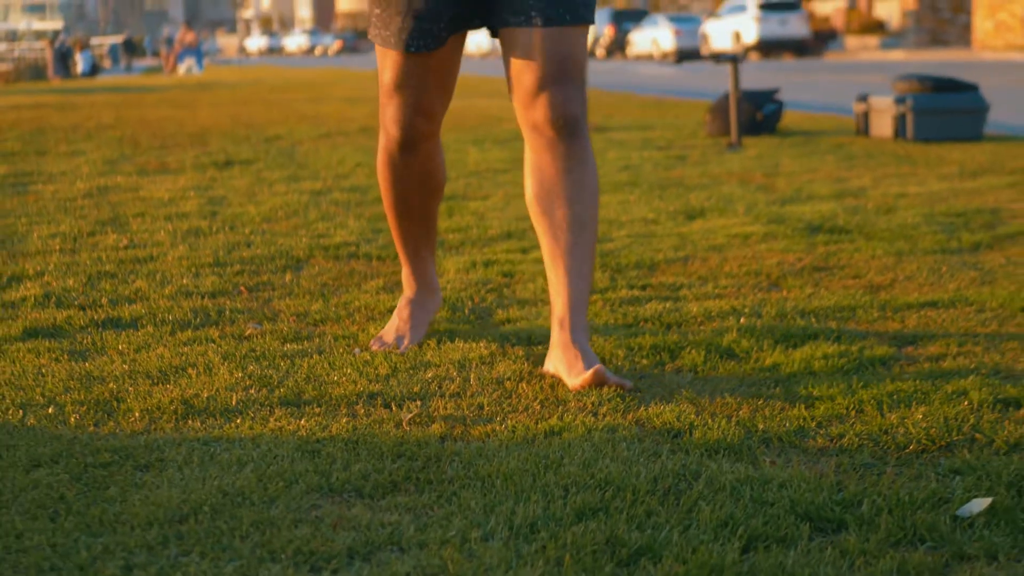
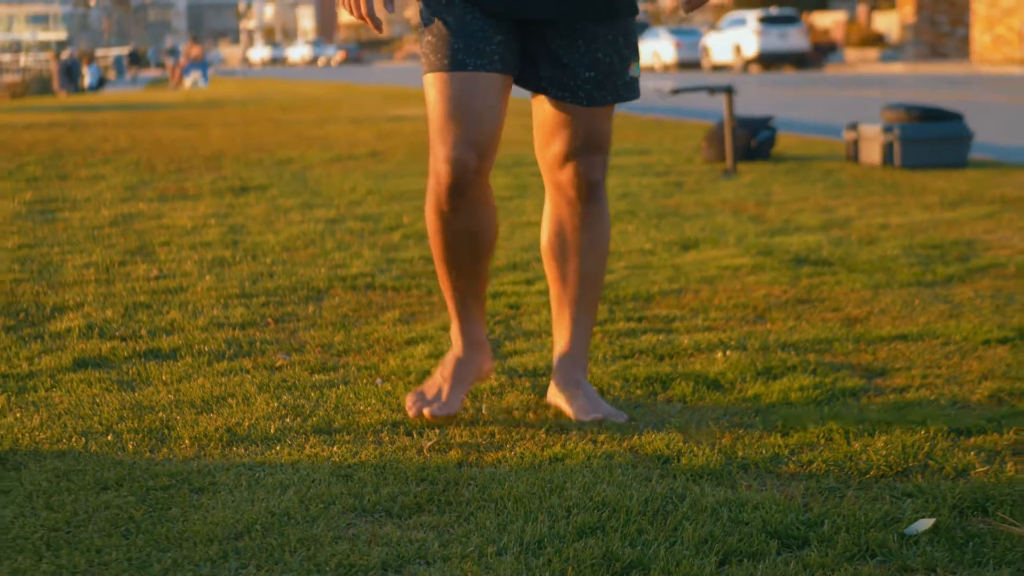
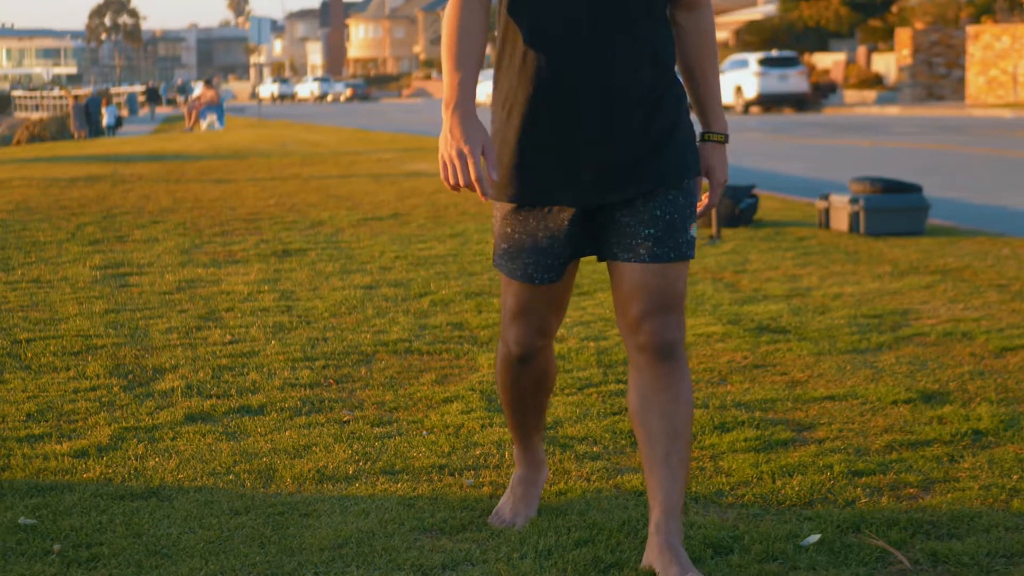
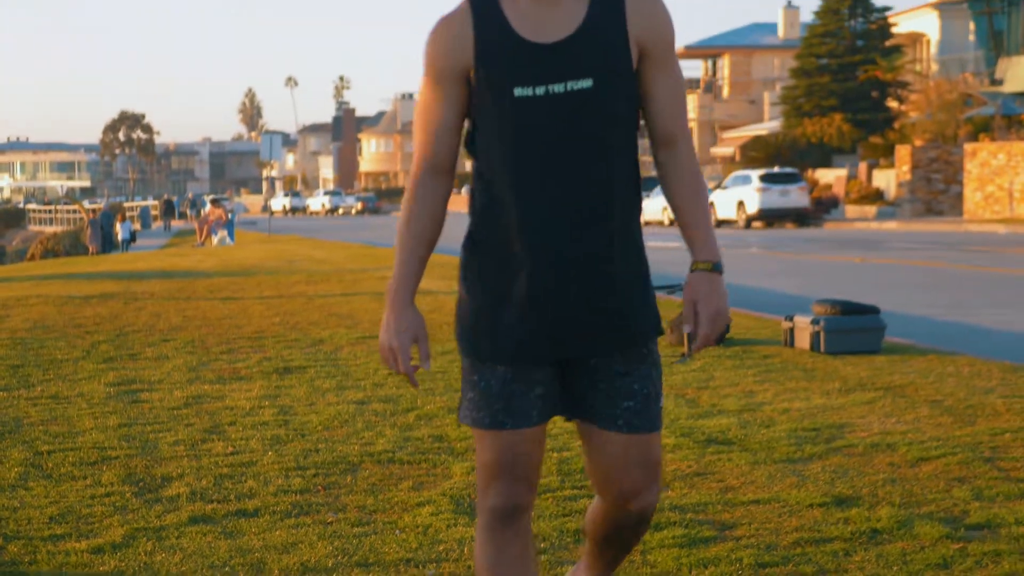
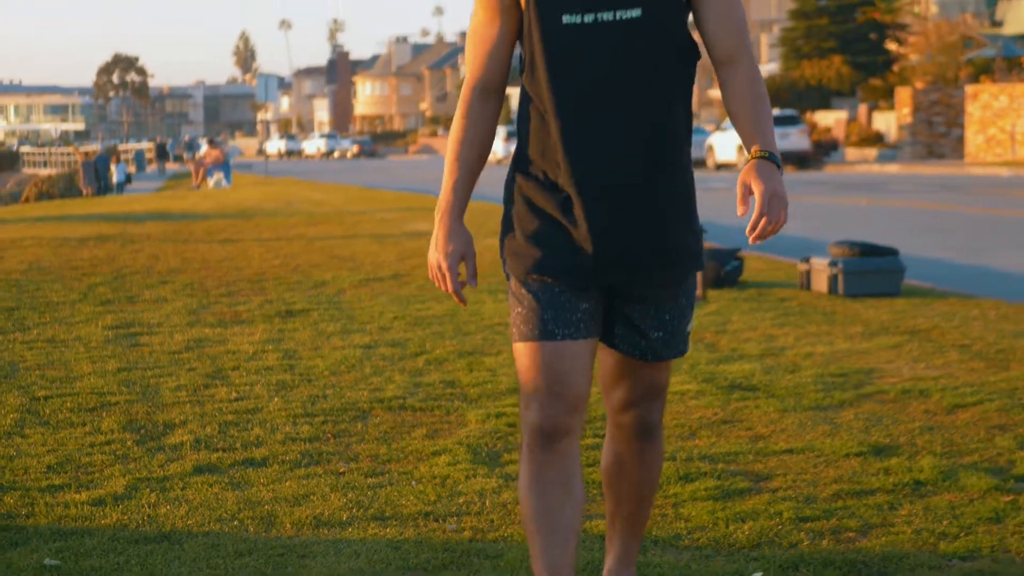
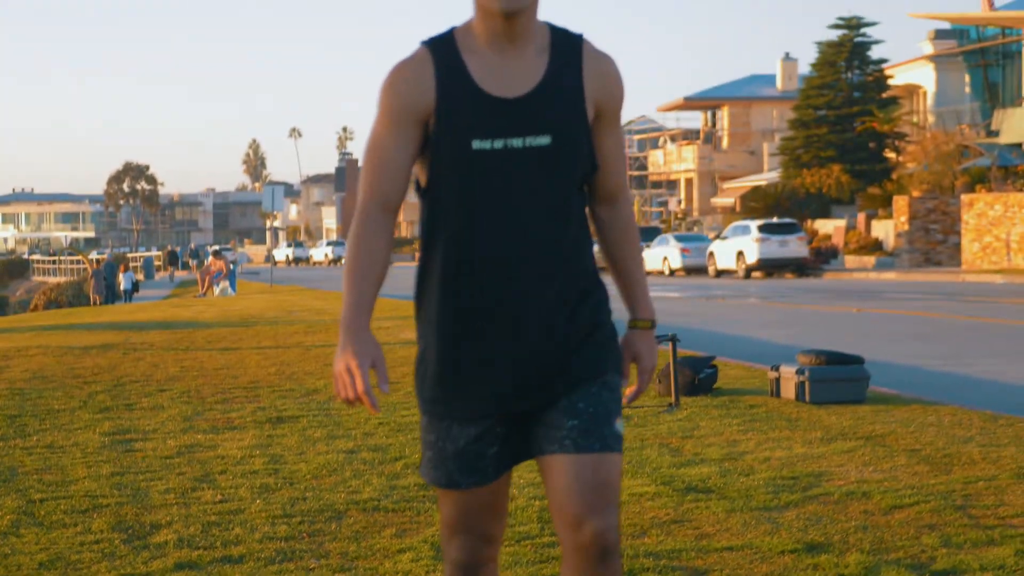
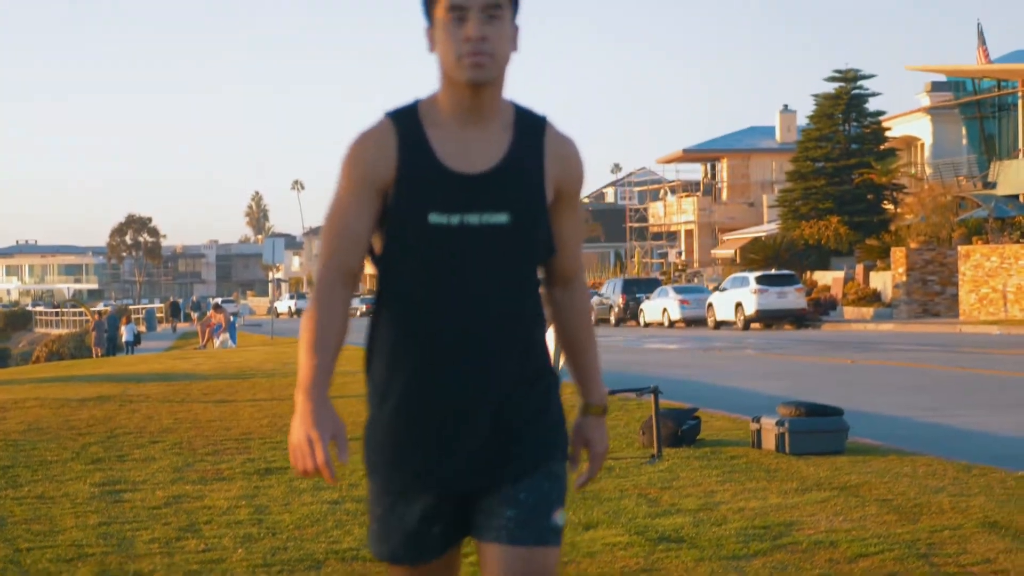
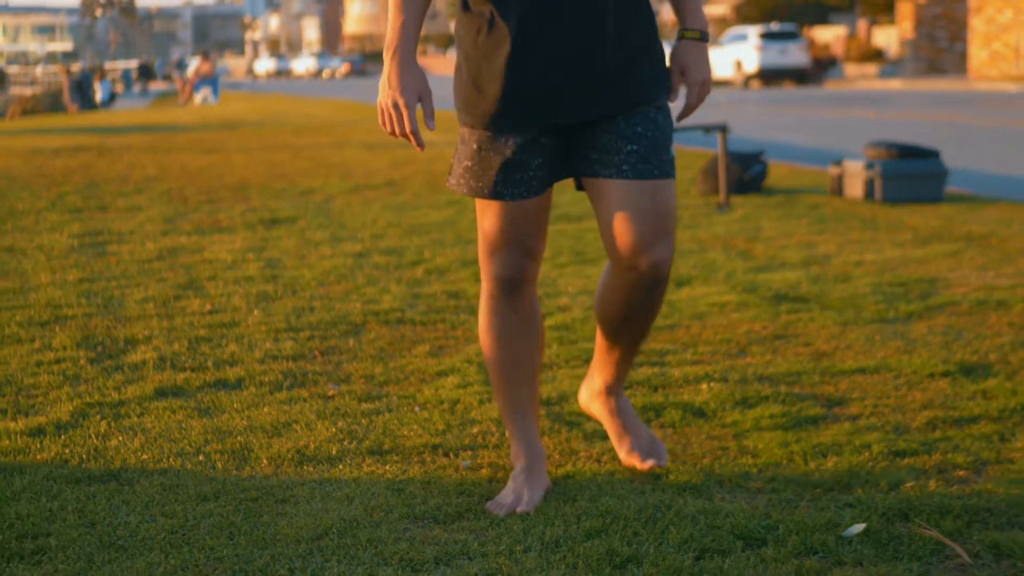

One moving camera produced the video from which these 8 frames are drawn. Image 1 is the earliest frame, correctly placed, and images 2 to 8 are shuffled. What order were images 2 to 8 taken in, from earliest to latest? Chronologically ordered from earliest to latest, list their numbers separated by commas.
2, 8, 3, 5, 4, 6, 7
